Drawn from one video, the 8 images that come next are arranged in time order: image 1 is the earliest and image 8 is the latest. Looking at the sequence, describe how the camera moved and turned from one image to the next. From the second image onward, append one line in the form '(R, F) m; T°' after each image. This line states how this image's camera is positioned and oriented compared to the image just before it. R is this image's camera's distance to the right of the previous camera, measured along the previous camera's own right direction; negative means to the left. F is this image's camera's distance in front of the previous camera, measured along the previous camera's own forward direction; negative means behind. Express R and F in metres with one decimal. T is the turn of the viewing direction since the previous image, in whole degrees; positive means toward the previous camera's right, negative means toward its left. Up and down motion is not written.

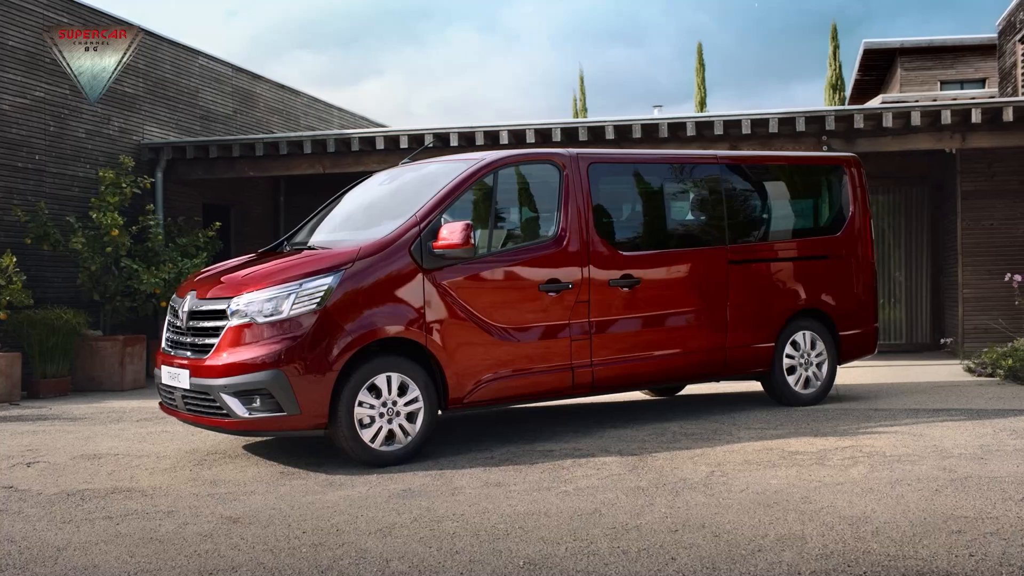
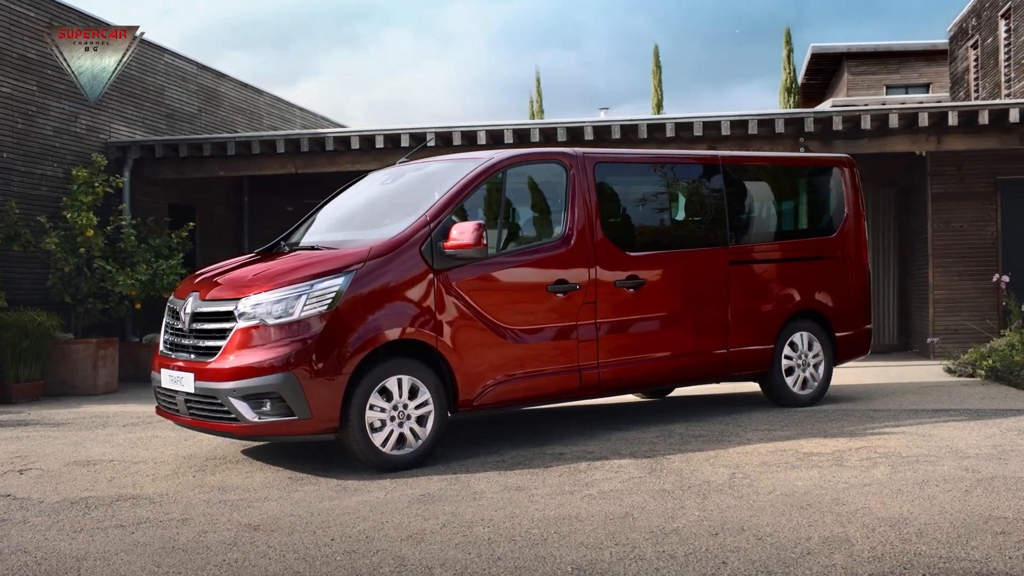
(-0.3, +0.1) m; +2°
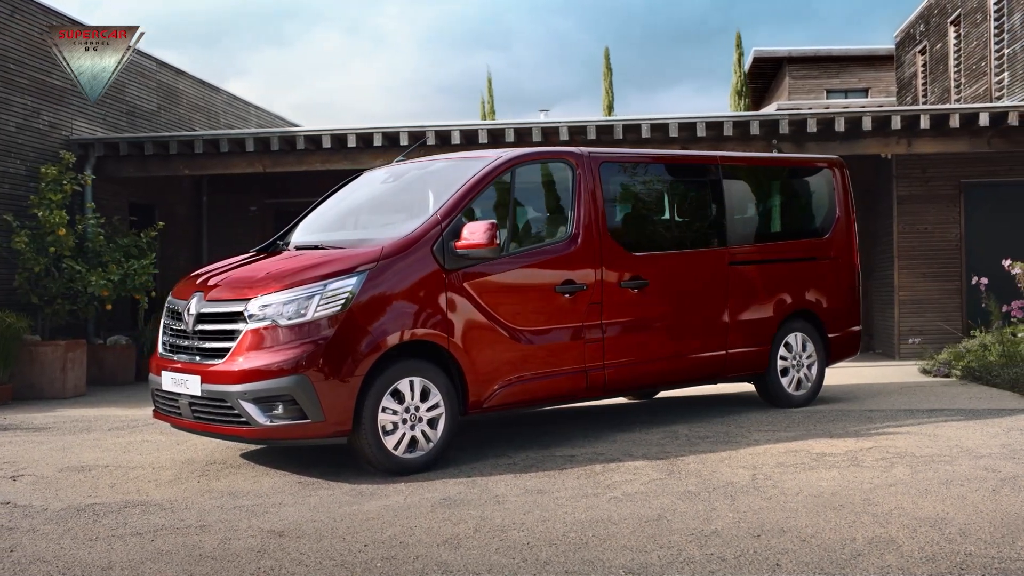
(-0.3, +0.1) m; +3°
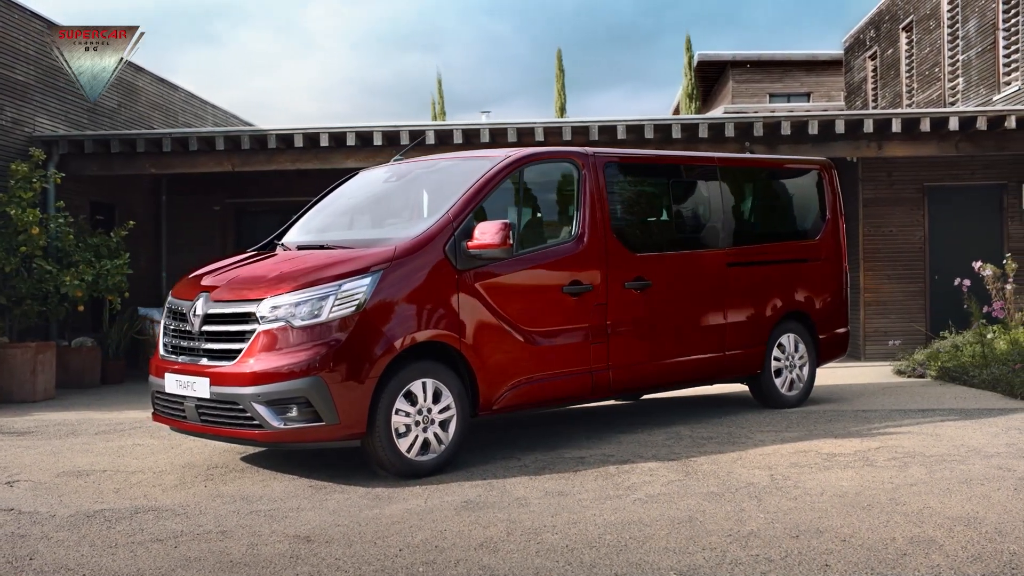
(-0.3, +0.1) m; +3°
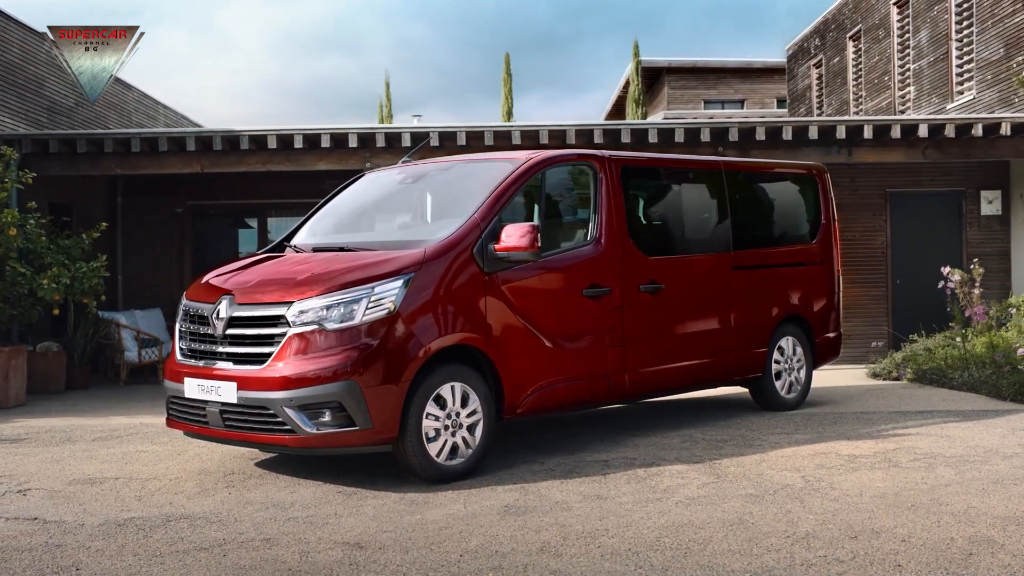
(-0.4, 0.0) m; +3°
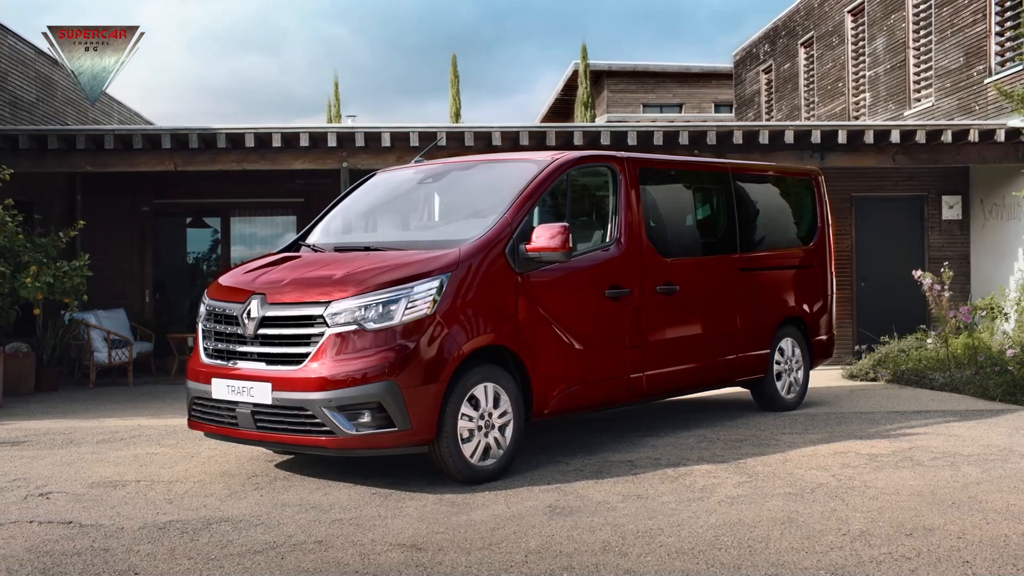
(-0.4, 0.0) m; +3°
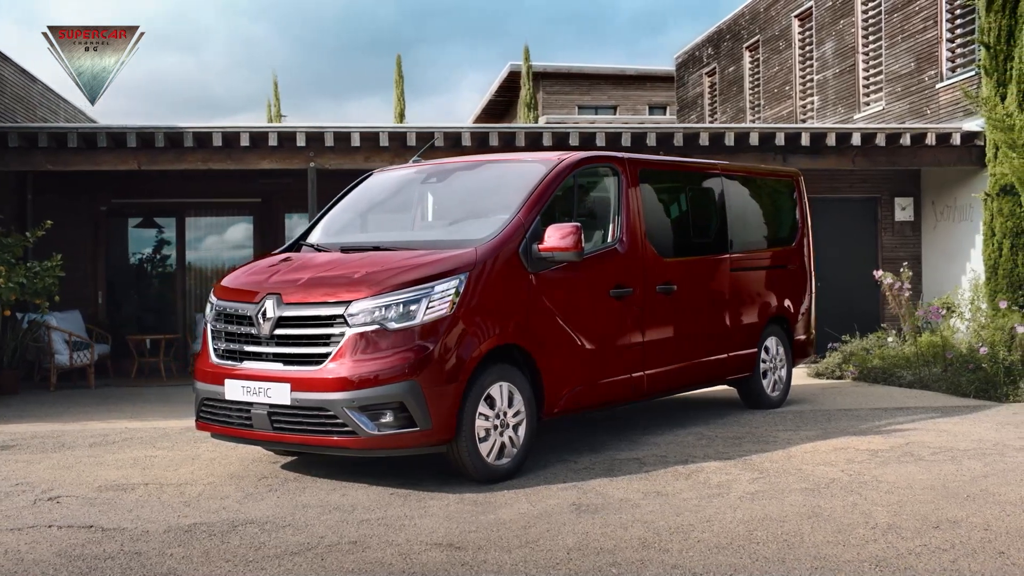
(-0.3, 0.0) m; +3°
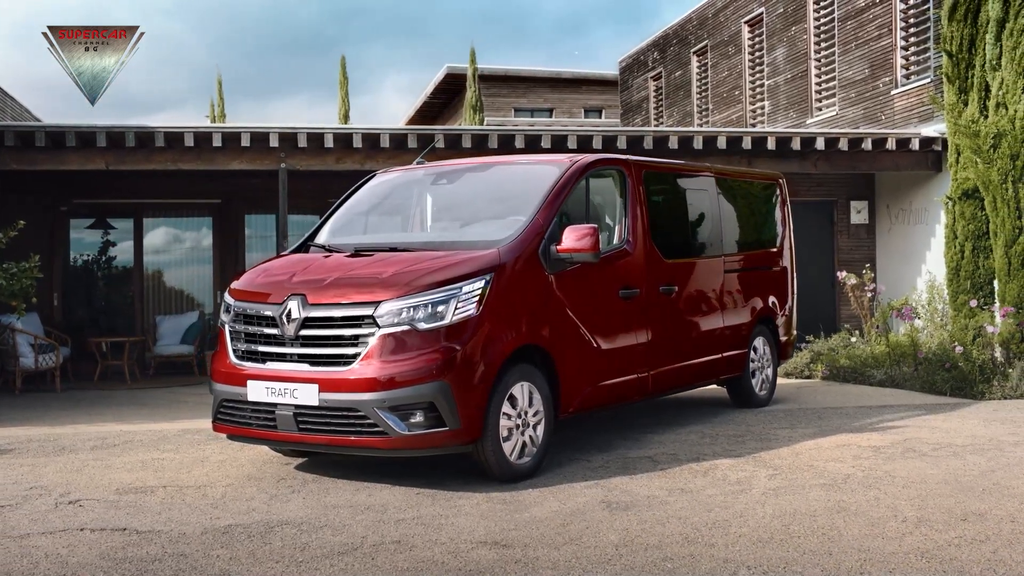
(-0.4, -0.1) m; +3°
